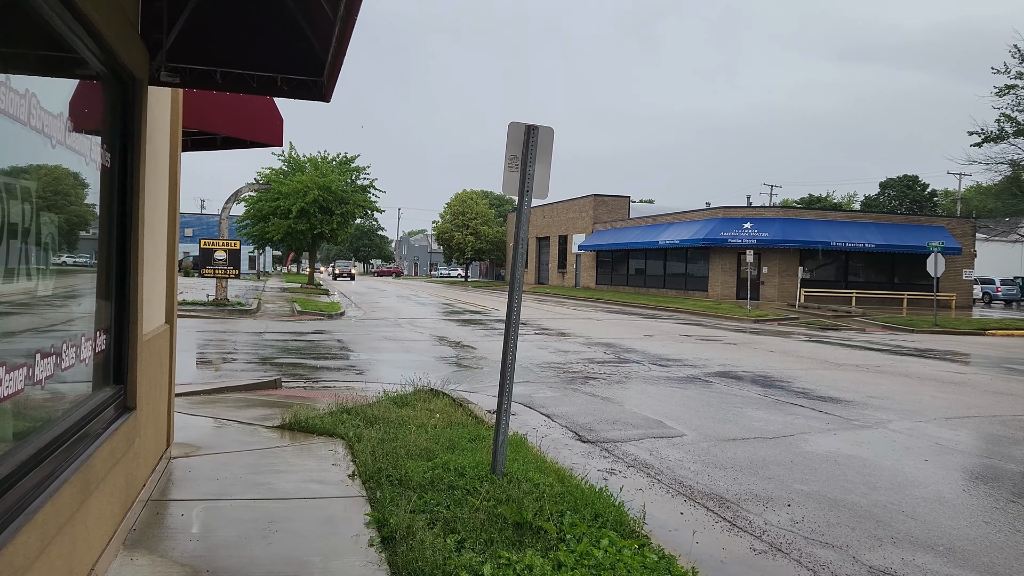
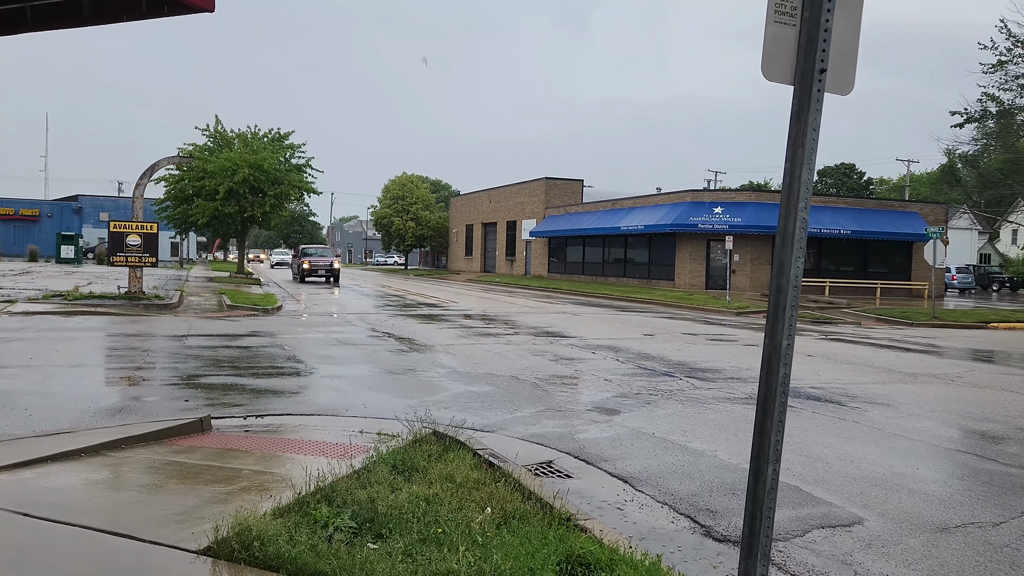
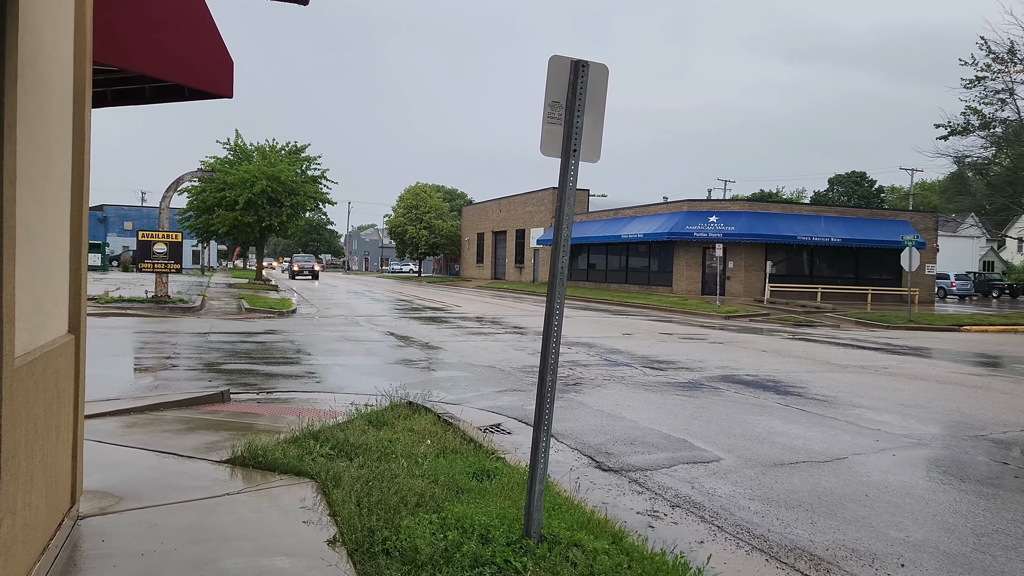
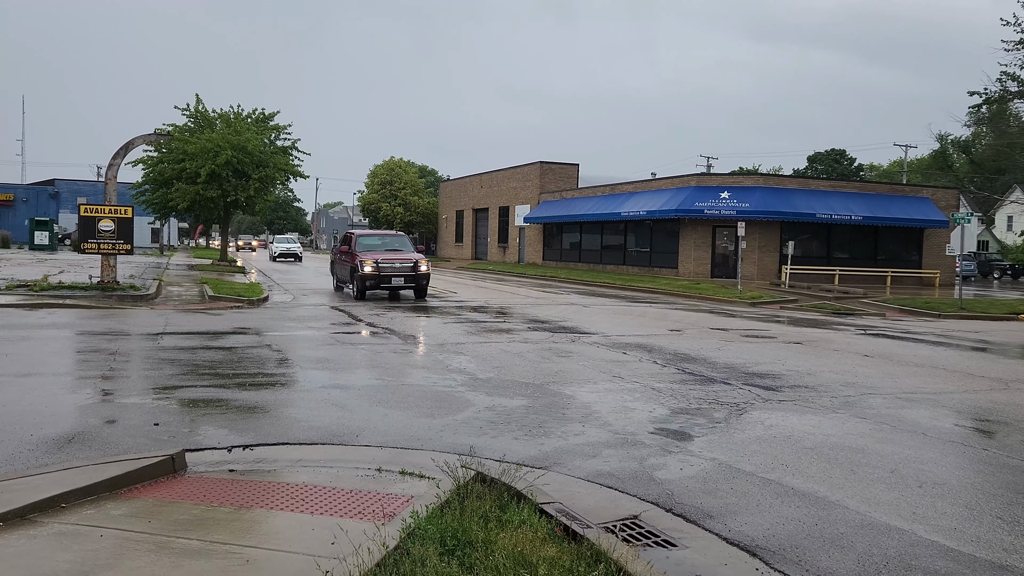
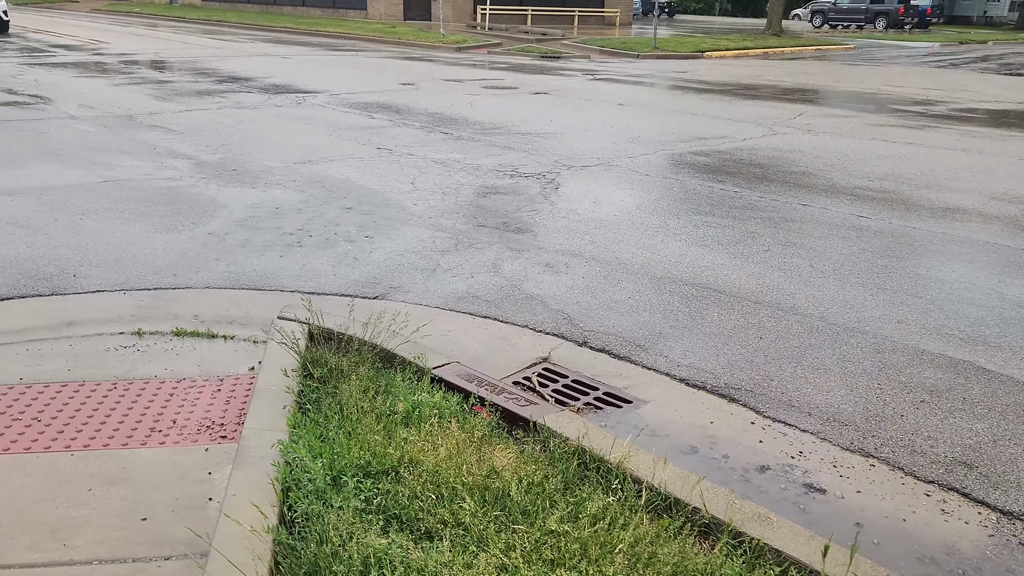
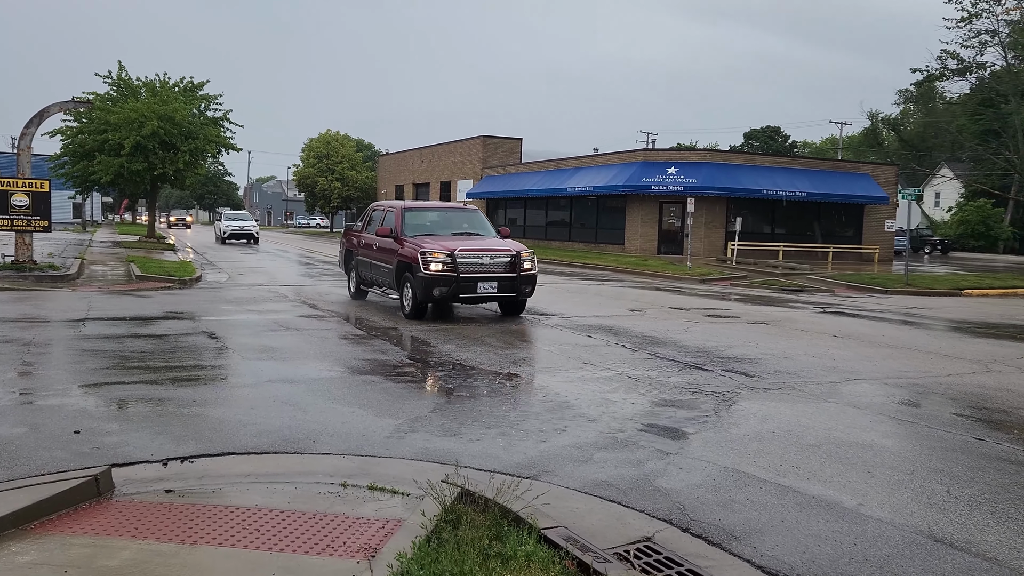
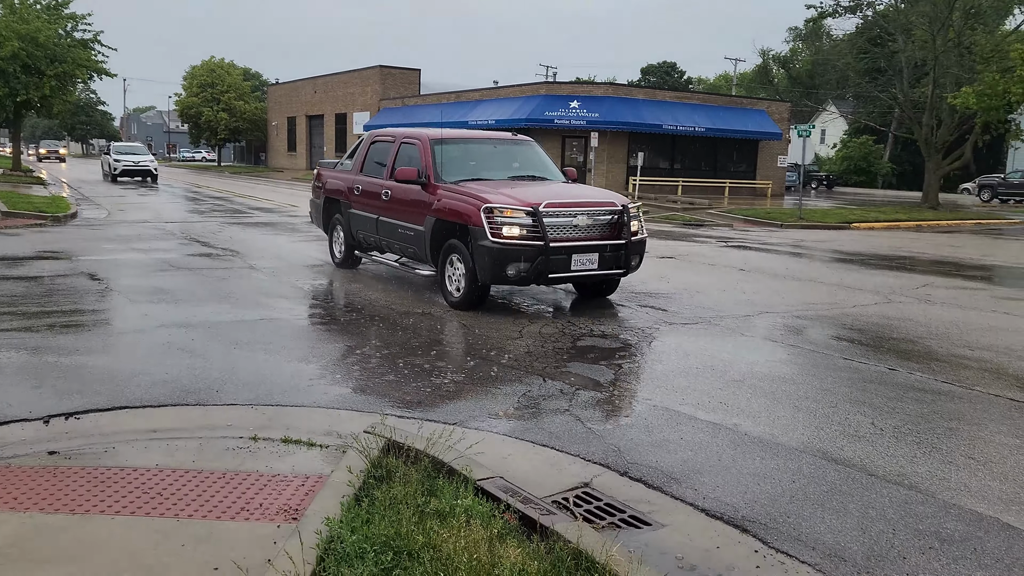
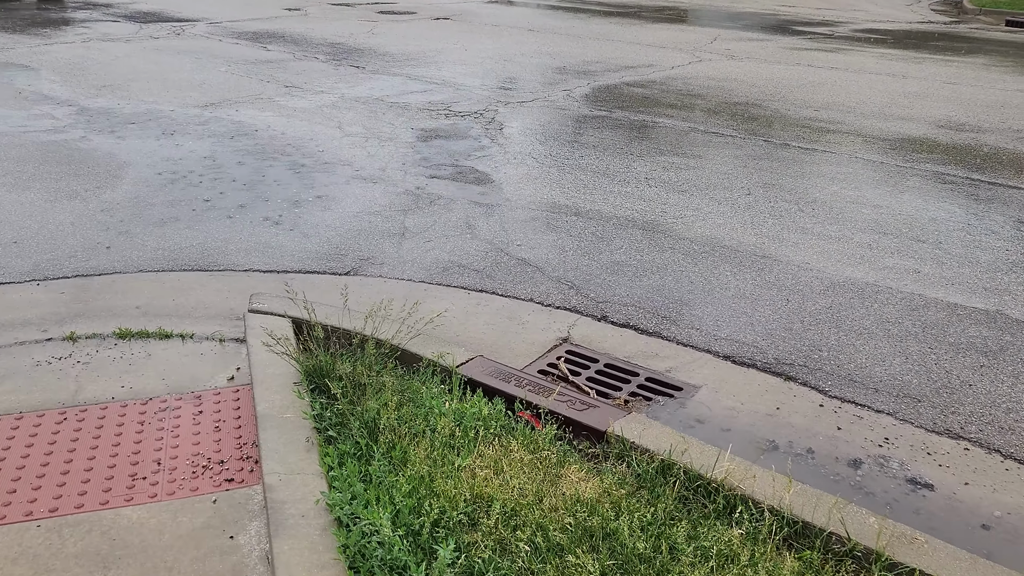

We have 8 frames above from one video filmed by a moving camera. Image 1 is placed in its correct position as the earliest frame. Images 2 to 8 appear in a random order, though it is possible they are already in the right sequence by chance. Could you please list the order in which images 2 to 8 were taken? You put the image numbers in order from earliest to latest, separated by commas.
3, 2, 4, 6, 7, 5, 8
